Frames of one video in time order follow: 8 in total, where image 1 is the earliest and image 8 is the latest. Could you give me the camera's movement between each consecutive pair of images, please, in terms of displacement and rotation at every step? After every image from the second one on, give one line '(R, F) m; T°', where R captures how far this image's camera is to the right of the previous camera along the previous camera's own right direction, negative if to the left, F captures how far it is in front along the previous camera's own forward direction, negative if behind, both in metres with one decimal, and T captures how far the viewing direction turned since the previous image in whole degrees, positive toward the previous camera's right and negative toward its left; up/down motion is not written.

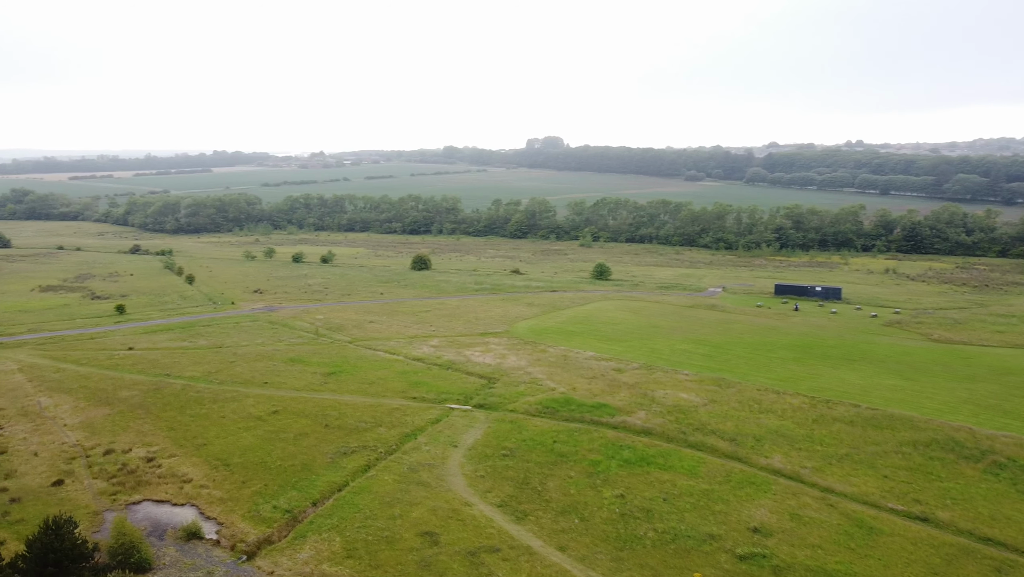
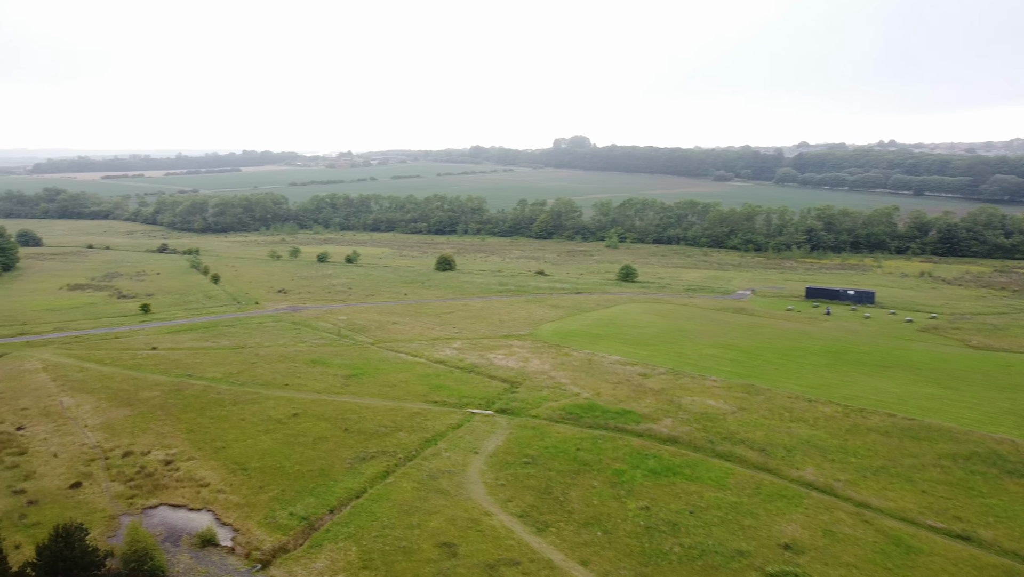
(+0.1, +0.7) m; -2°
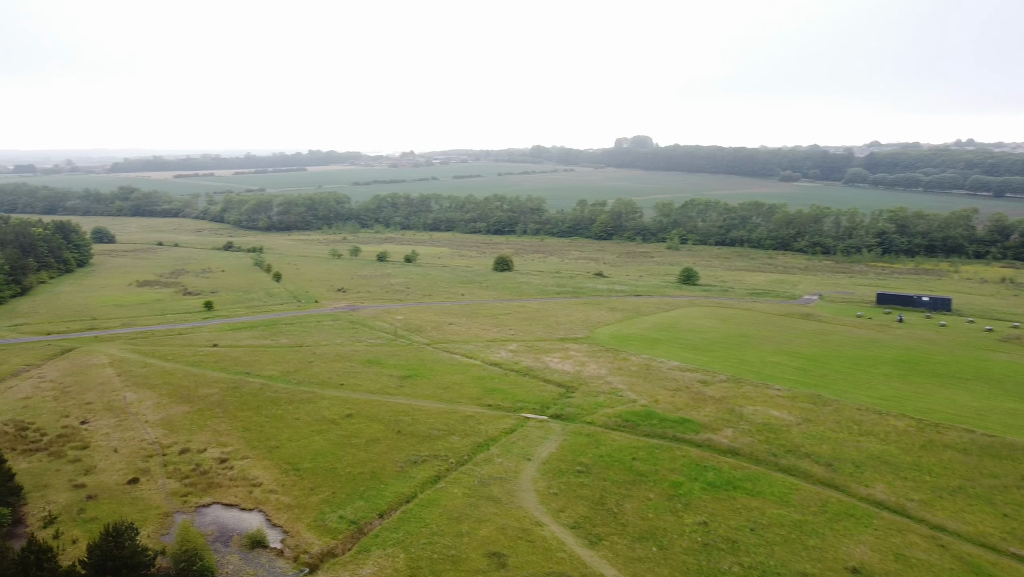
(+0.2, +0.7) m; -4°
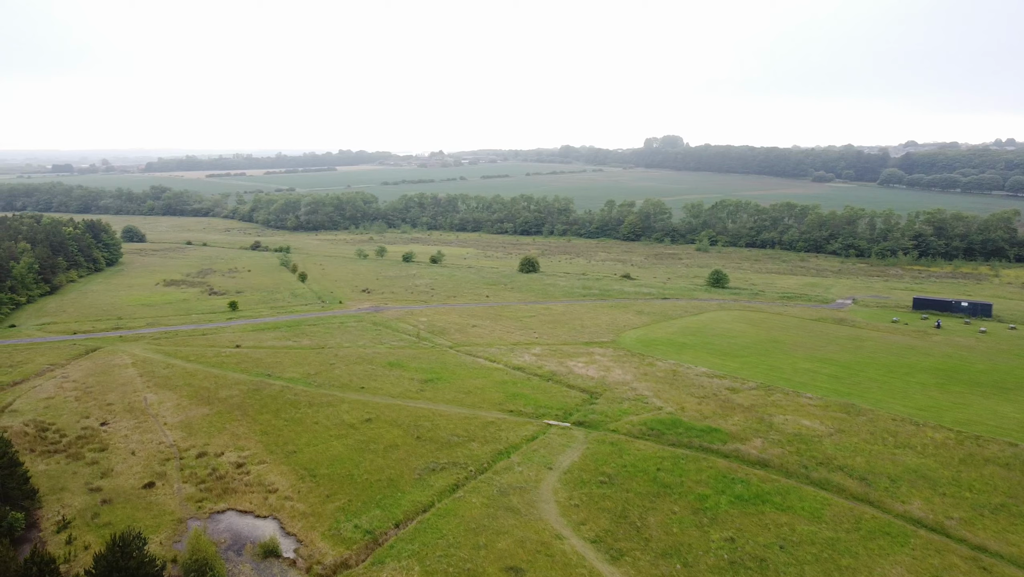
(+0.2, +0.7) m; -2°
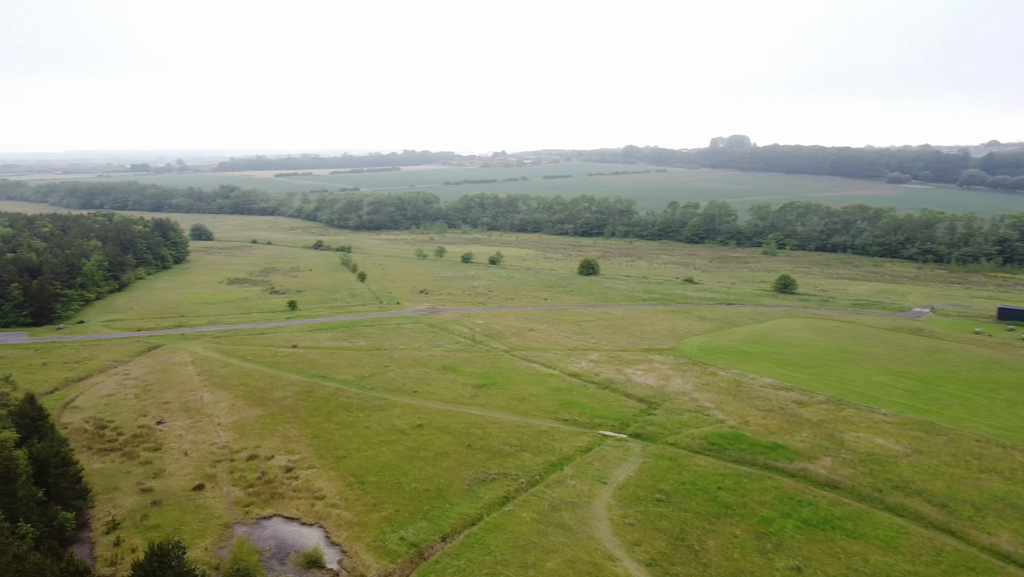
(+0.2, +1.0) m; -4°
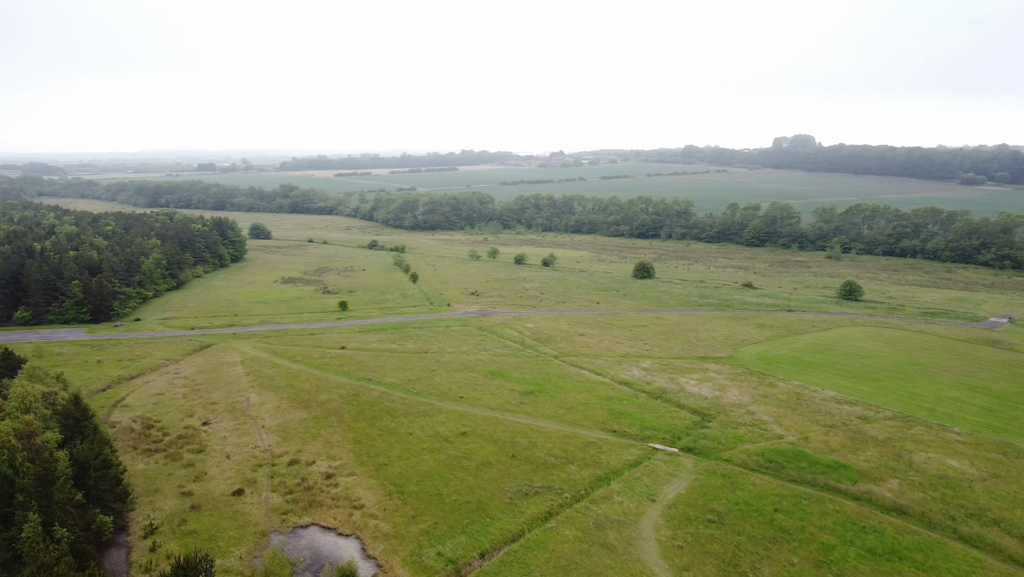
(+0.3, +1.0) m; -4°
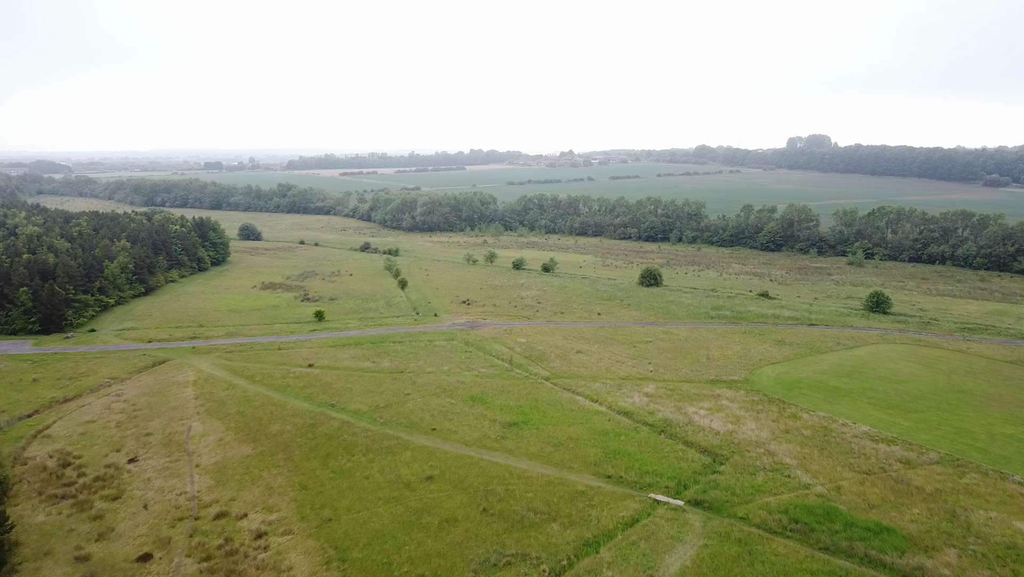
(+1.2, +4.9) m; -1°
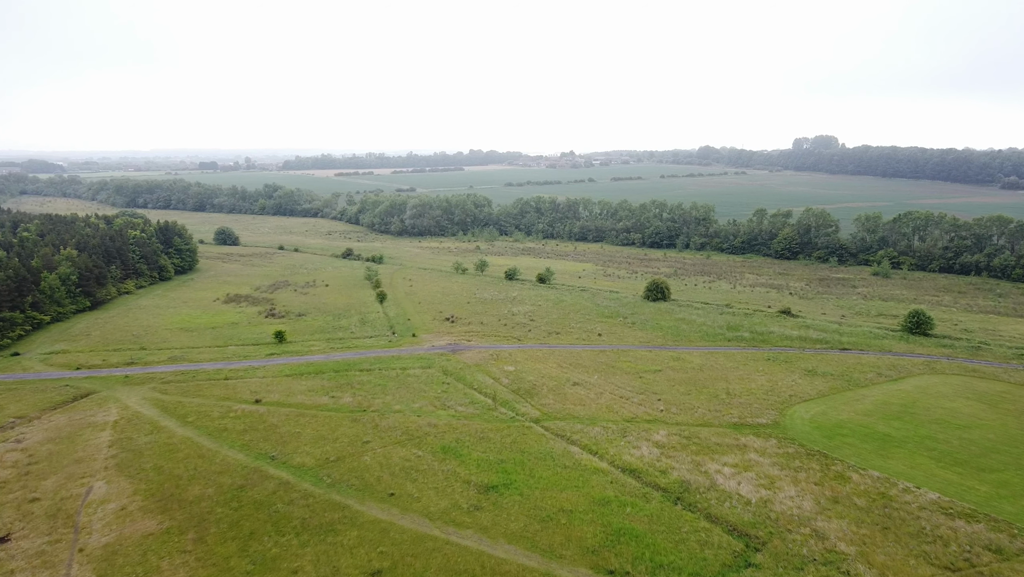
(+0.7, +6.3) m; 0°
